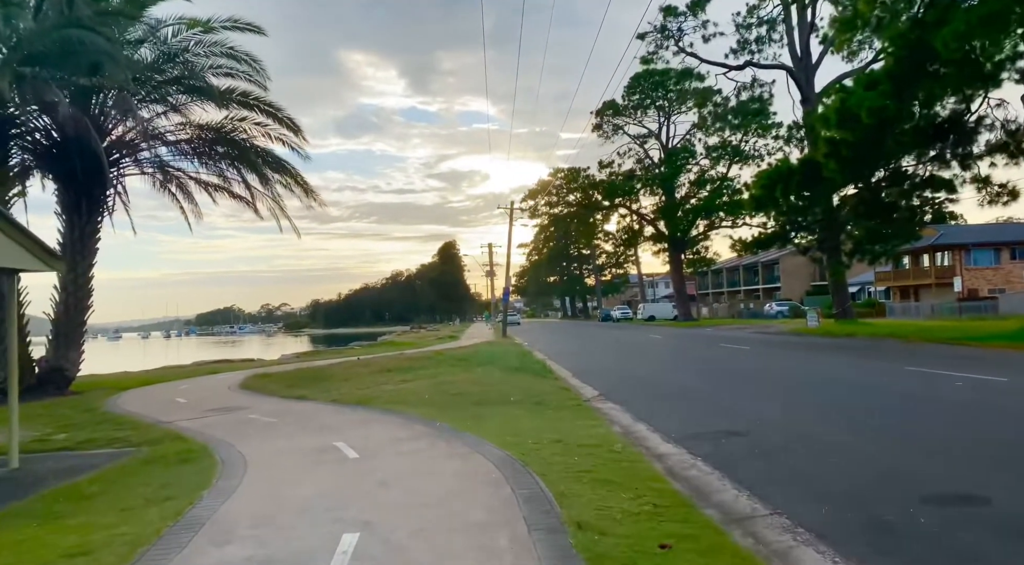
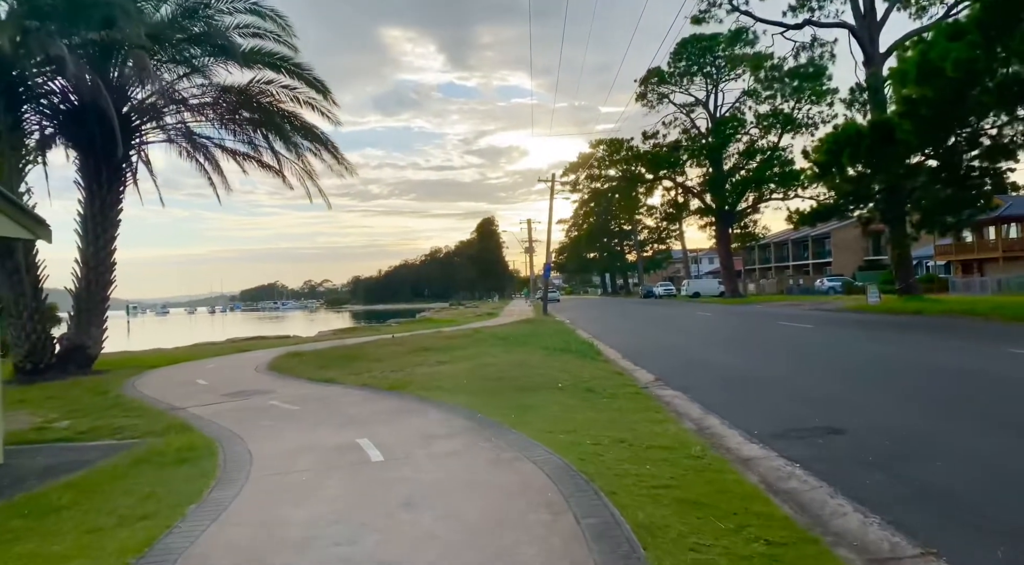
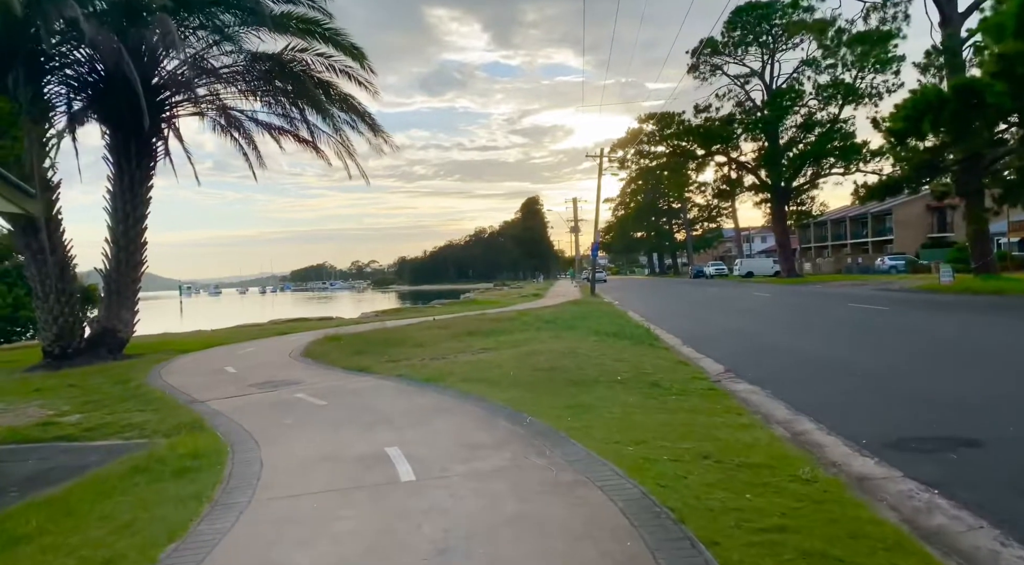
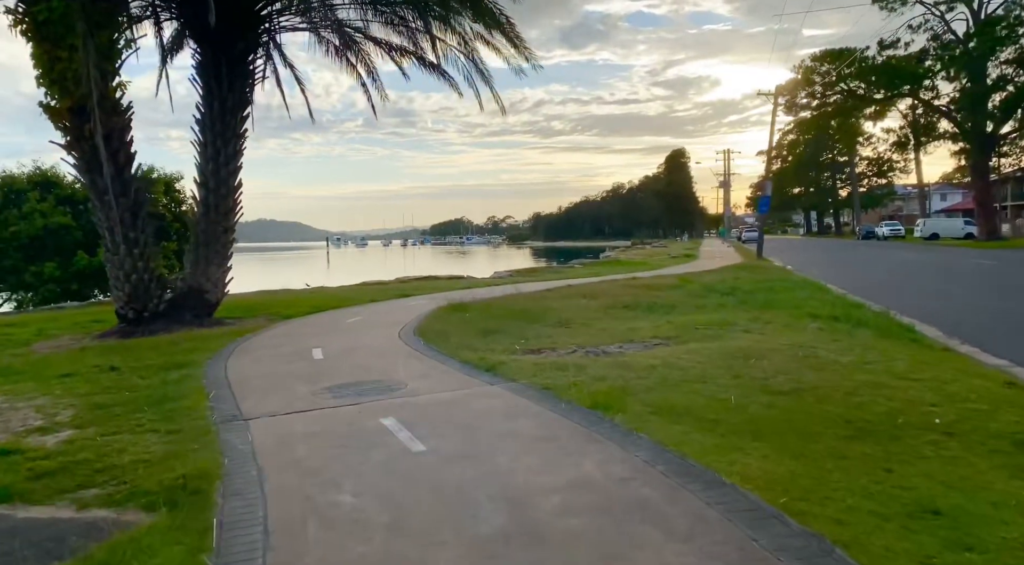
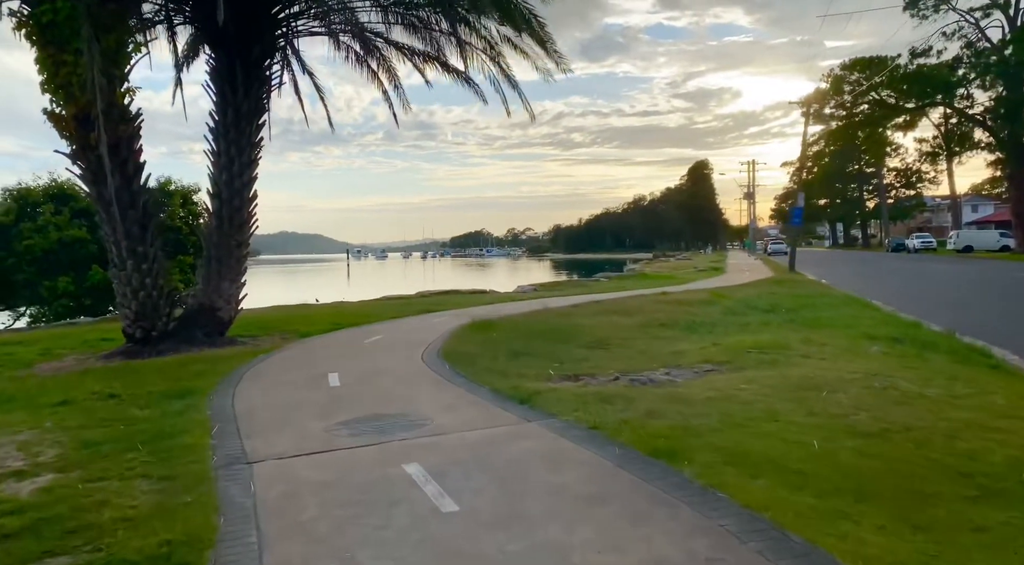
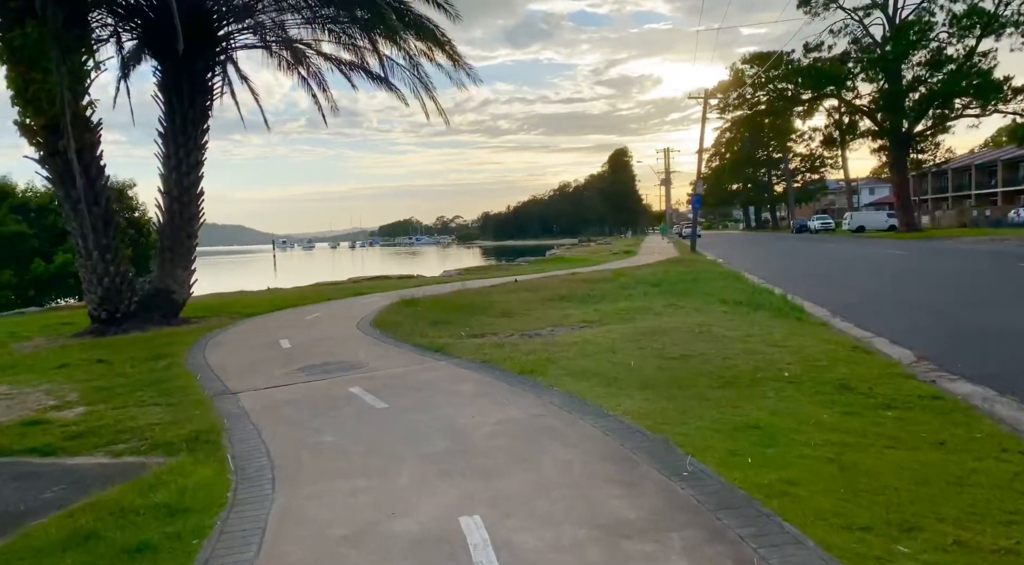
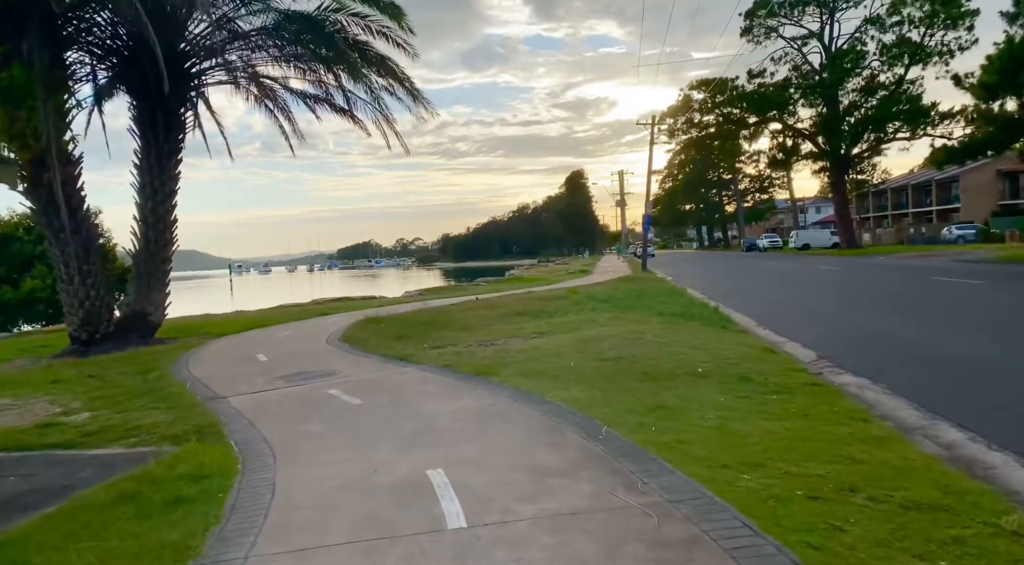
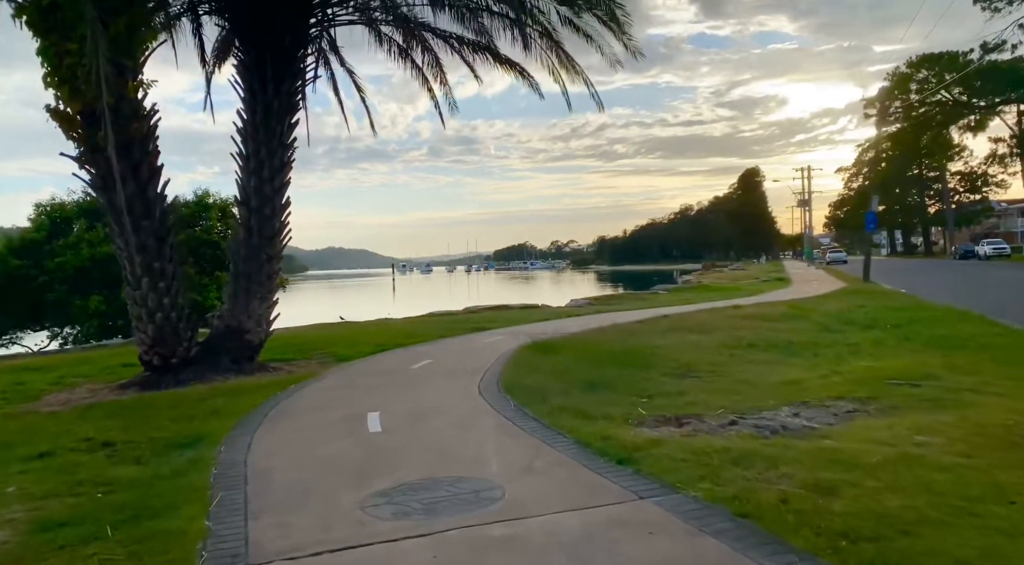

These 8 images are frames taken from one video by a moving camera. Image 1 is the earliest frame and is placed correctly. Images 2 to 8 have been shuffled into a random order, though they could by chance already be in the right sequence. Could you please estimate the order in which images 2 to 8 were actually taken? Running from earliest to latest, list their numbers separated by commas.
2, 3, 7, 6, 4, 5, 8
